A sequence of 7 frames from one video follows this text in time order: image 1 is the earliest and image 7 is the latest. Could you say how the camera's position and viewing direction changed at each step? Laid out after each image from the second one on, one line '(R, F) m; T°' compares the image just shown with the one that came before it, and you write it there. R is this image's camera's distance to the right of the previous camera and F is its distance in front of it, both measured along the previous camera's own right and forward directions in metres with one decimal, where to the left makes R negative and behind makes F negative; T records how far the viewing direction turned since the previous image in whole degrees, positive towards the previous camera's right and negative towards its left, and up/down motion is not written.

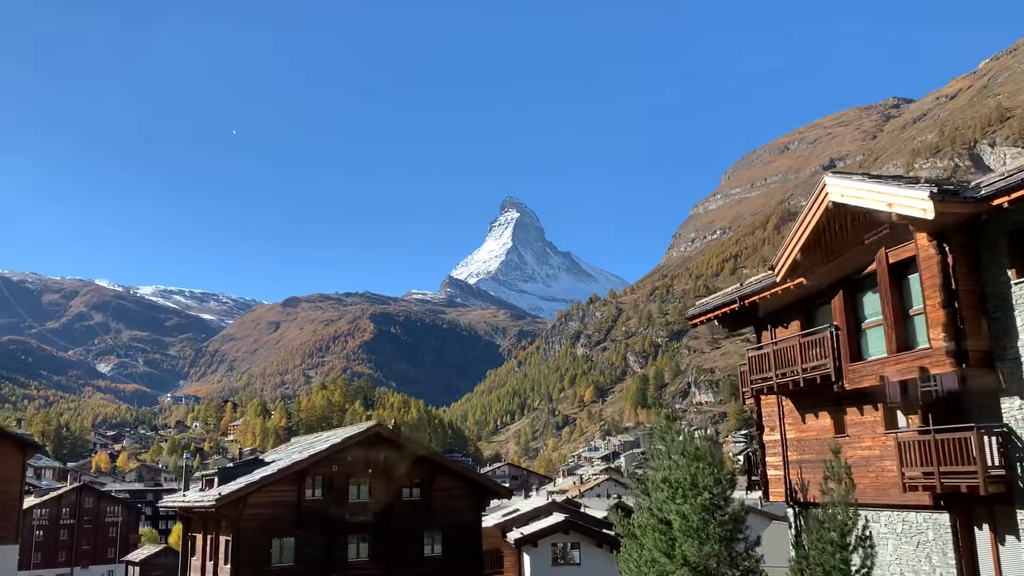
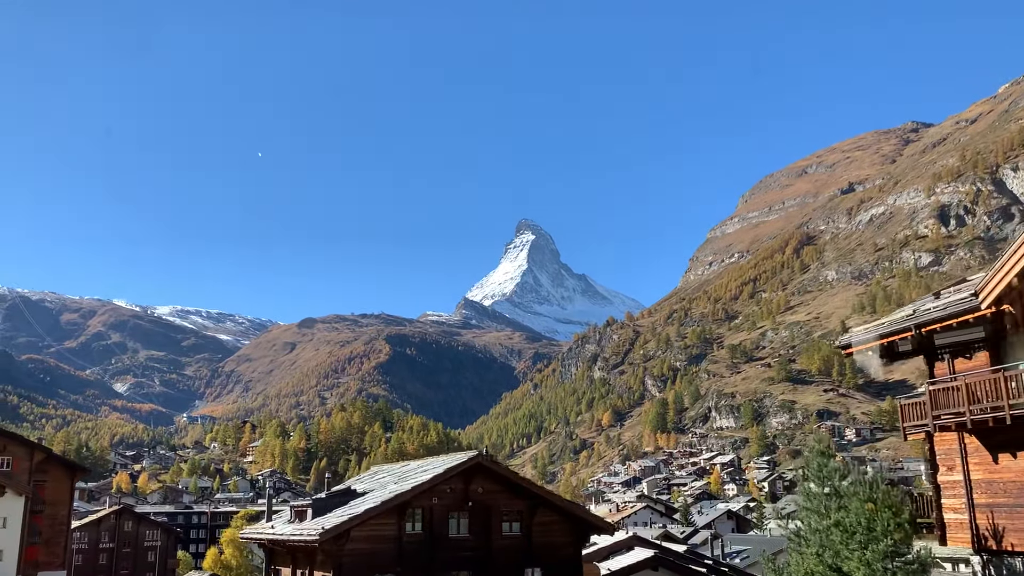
(-1.7, +0.6) m; -1°
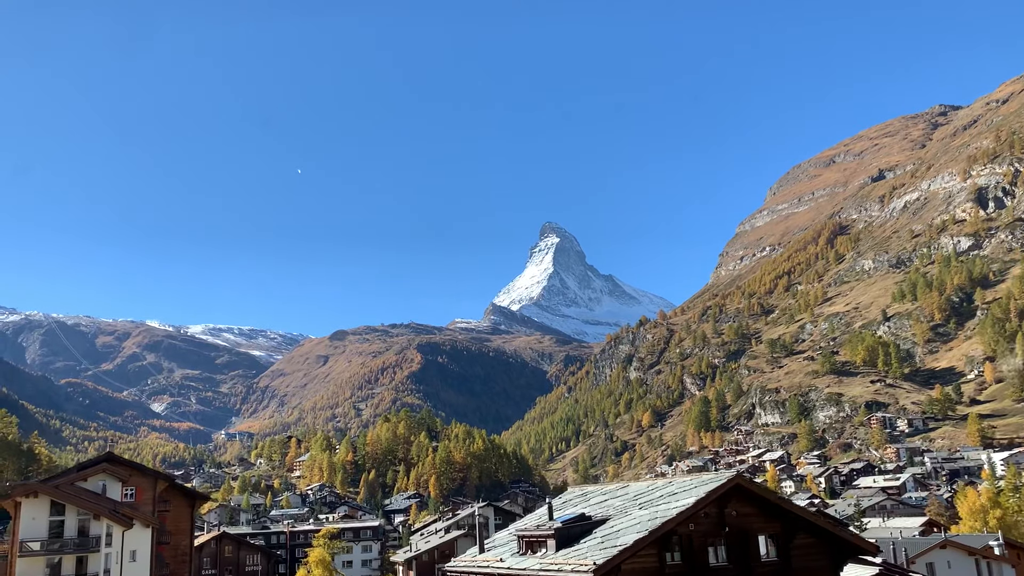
(-3.7, +1.2) m; -2°
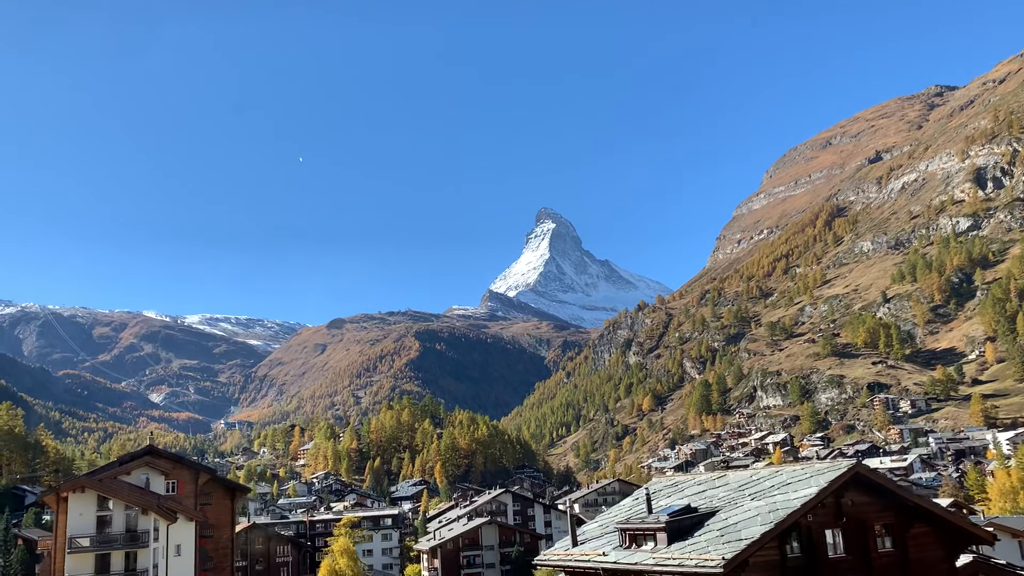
(-1.8, +0.6) m; 0°
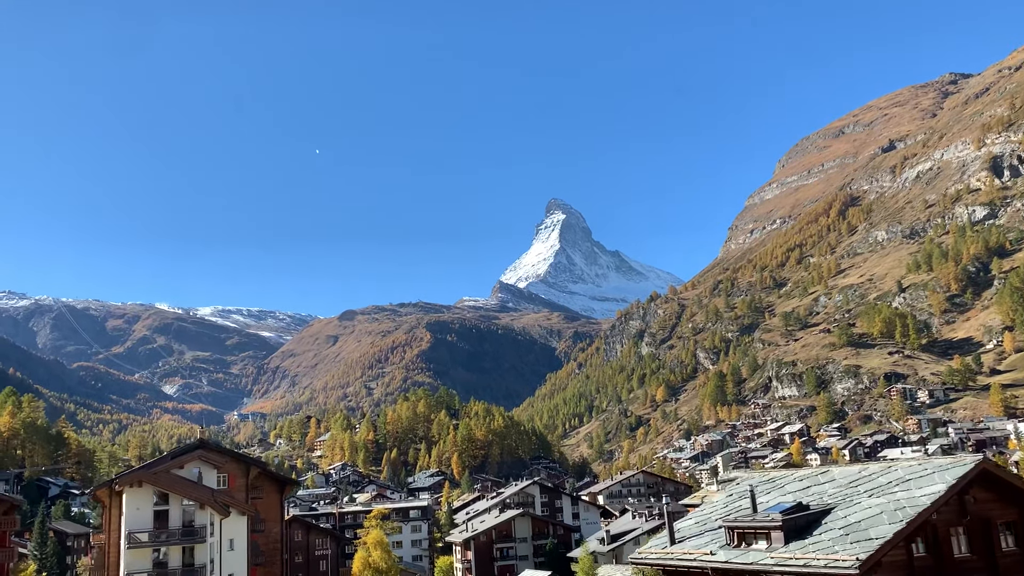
(-1.5, +0.5) m; -1°
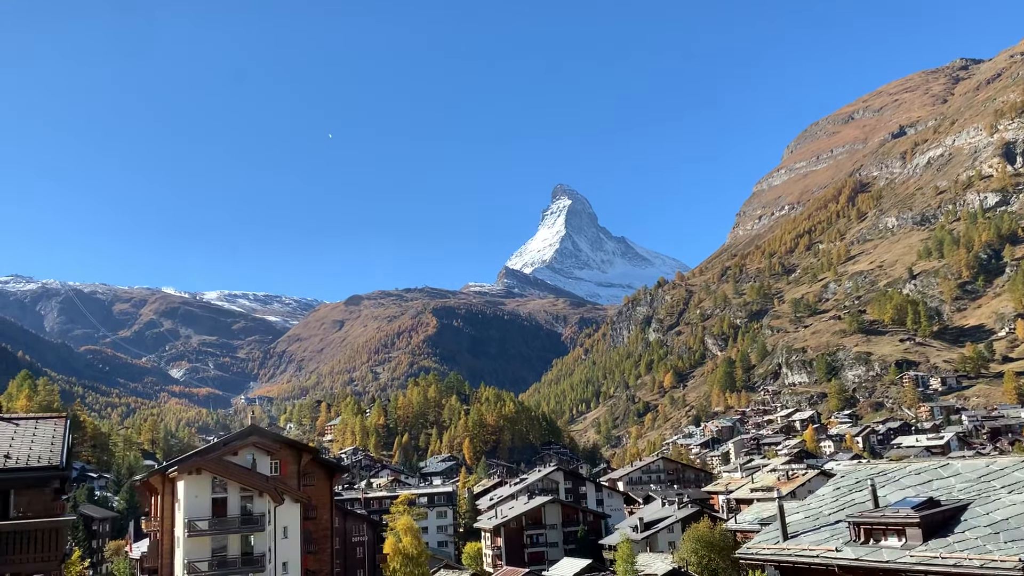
(-1.8, +0.6) m; 0°
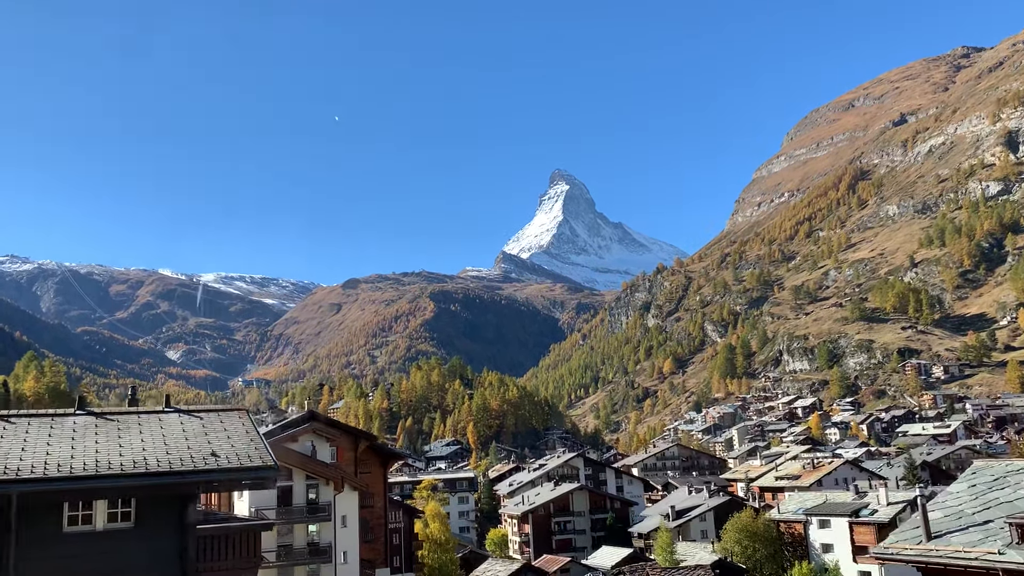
(-2.2, +0.7) m; 0°
